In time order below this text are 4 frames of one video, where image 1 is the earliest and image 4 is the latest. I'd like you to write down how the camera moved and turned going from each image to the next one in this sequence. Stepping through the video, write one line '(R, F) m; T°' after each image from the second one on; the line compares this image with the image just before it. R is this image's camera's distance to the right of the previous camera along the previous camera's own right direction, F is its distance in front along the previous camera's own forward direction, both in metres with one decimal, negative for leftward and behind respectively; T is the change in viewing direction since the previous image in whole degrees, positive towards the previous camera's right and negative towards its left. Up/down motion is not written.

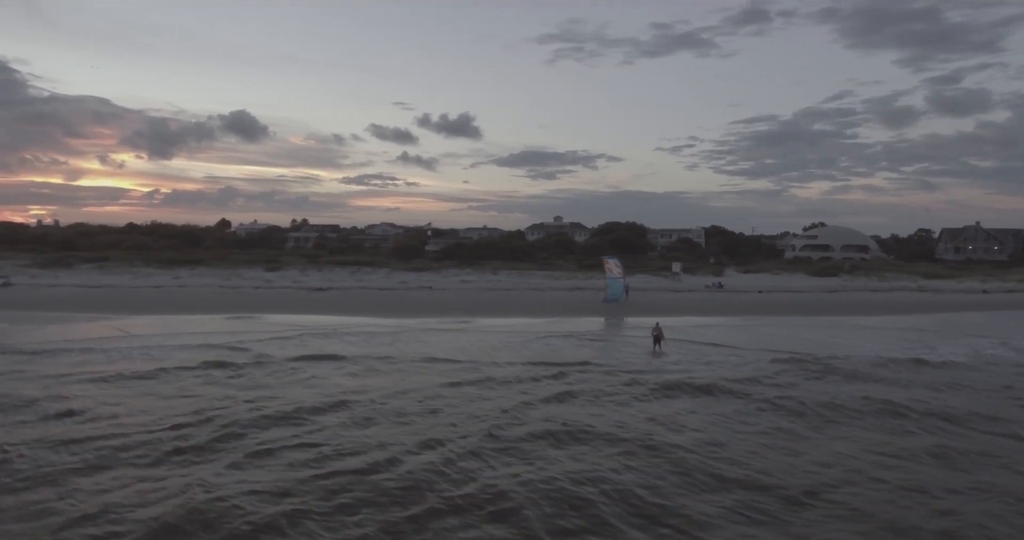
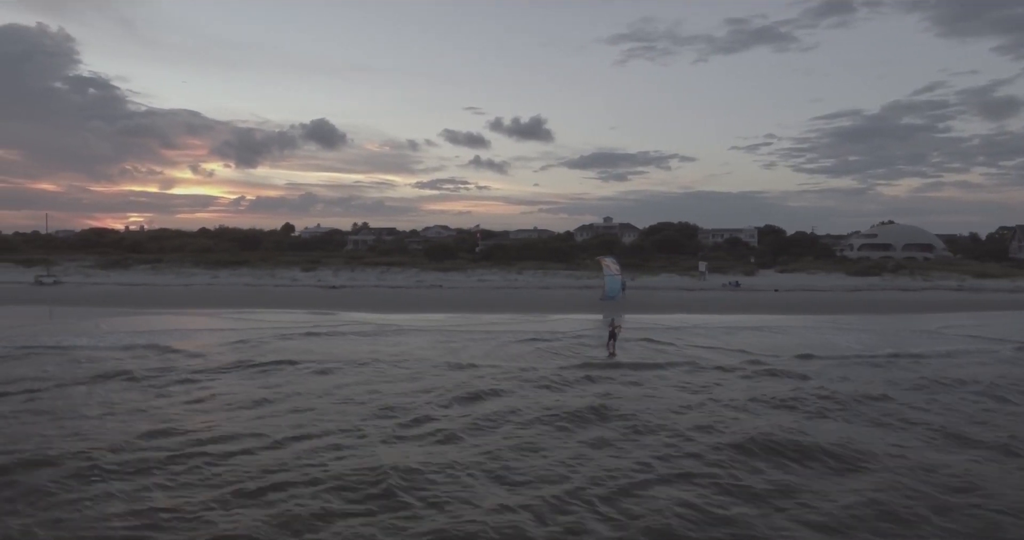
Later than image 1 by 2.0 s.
(+2.1, +0.1) m; -7°
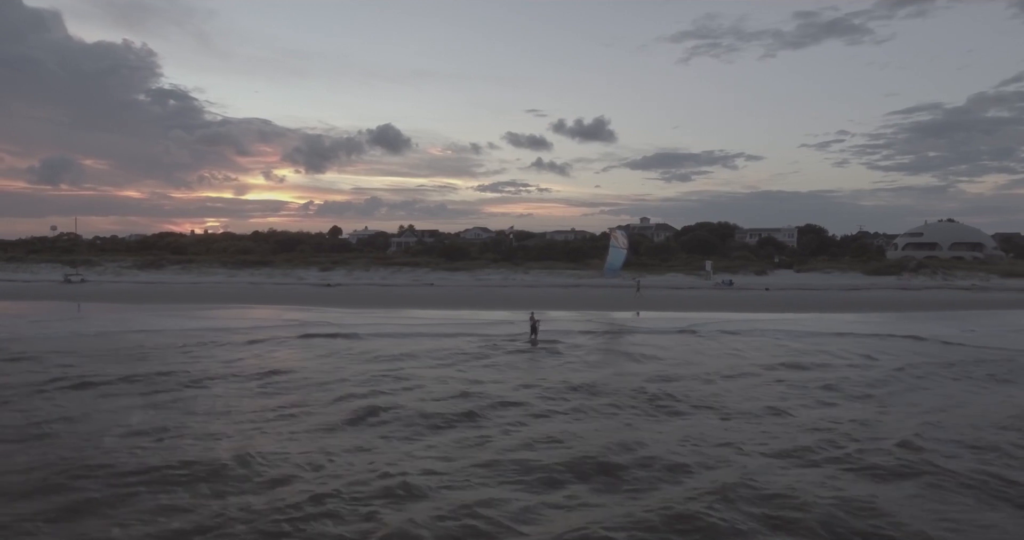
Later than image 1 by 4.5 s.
(+2.5, +0.2) m; -6°
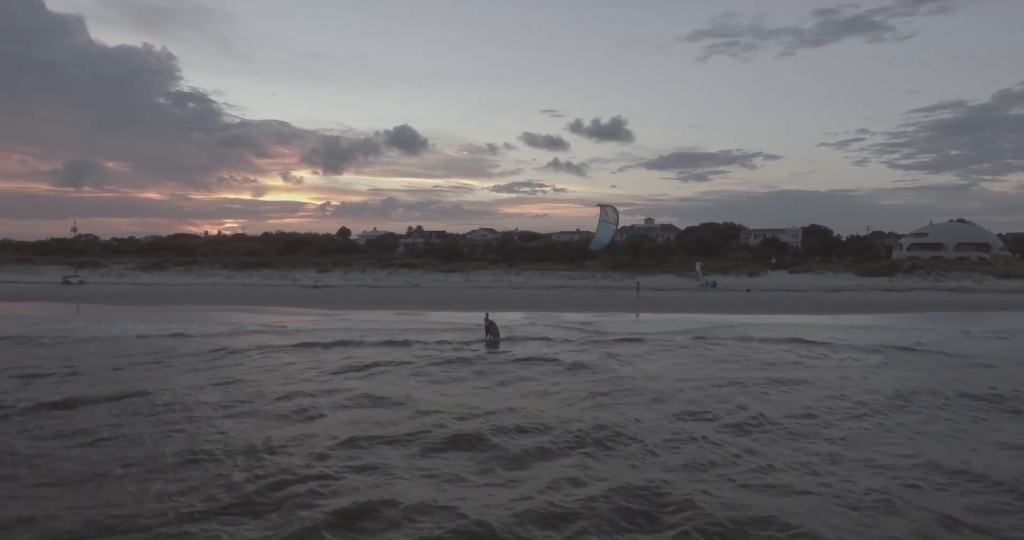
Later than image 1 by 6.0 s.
(+1.0, 0.0) m; -2°
